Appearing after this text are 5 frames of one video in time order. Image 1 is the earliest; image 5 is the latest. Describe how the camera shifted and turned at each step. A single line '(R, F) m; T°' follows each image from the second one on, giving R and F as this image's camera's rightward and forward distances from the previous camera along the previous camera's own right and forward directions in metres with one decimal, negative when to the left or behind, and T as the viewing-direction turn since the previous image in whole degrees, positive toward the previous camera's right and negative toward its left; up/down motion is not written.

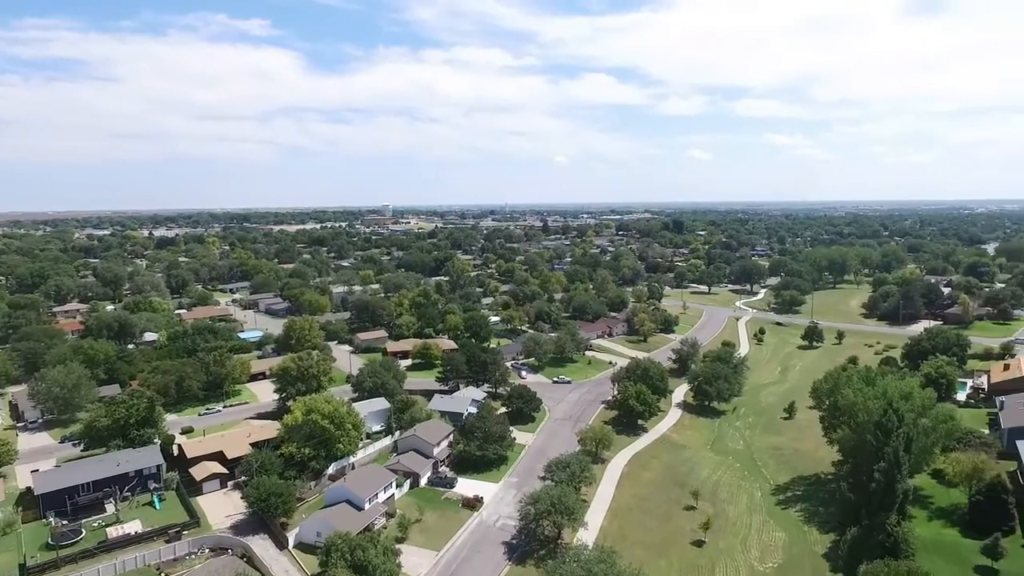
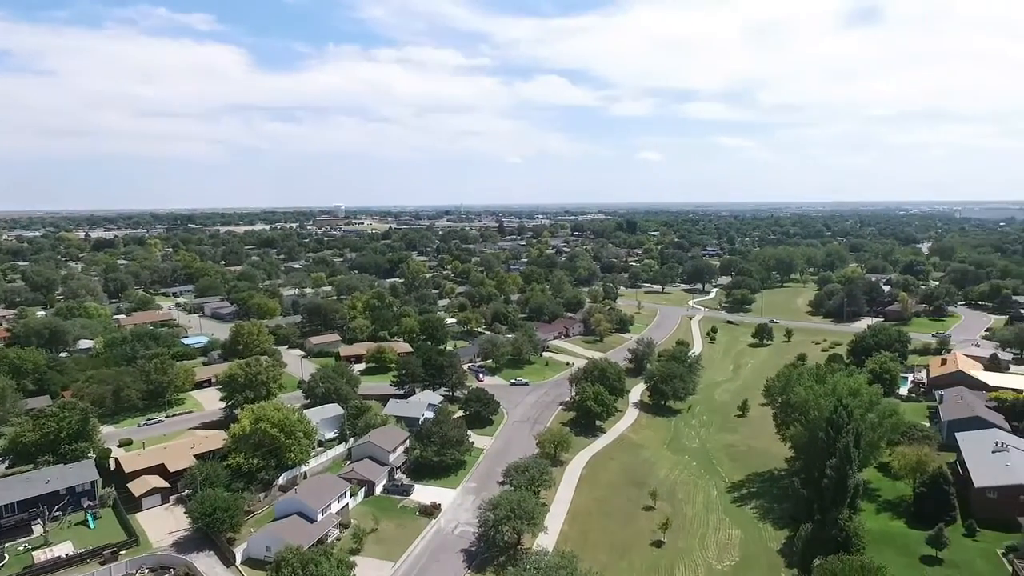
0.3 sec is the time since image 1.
(0.0, +0.4) m; +4°
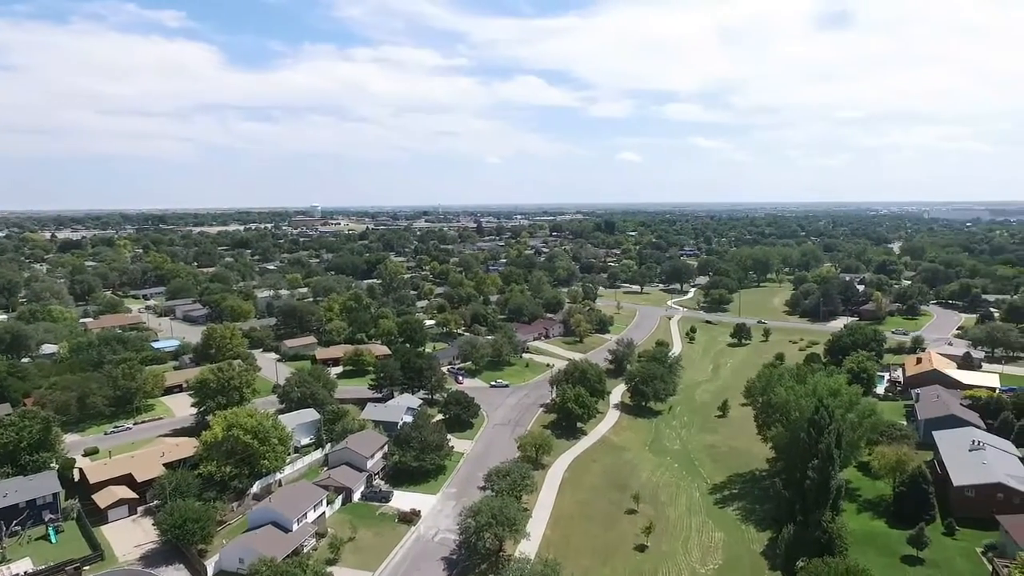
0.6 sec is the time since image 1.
(-0.1, +0.5) m; +2°
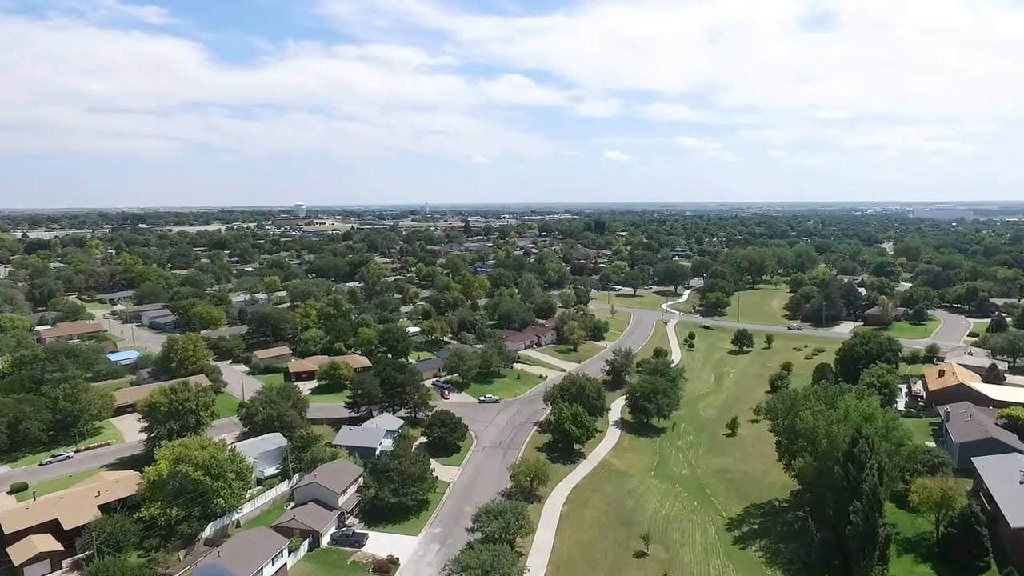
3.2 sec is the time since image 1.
(-0.2, +3.4) m; +1°
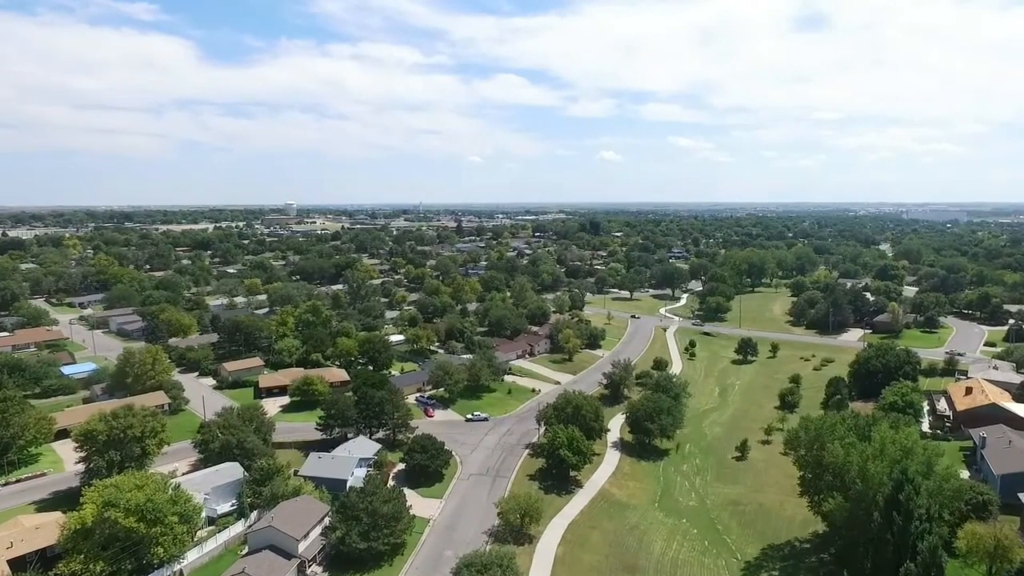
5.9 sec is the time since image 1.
(+0.2, +3.3) m; +1°
